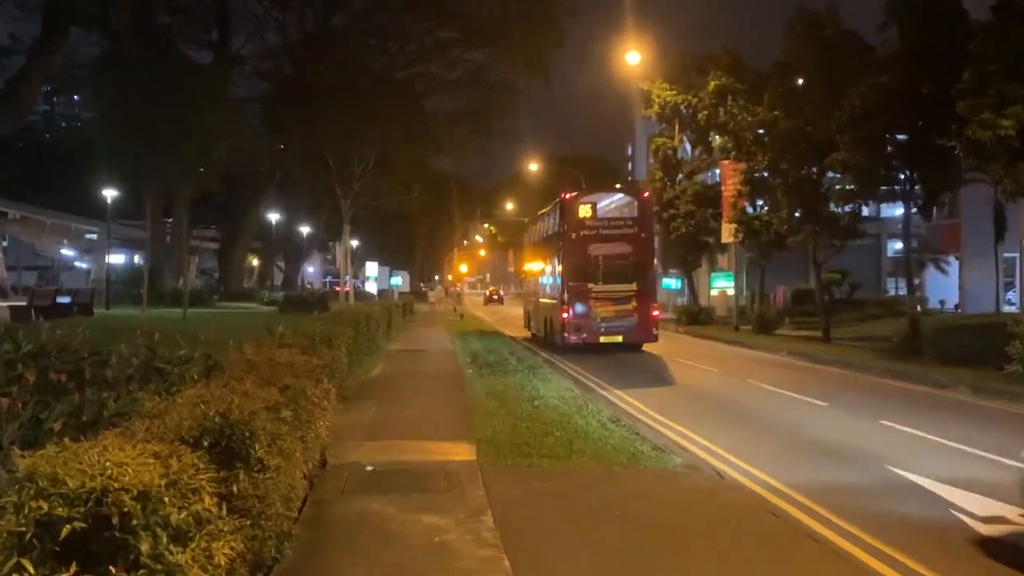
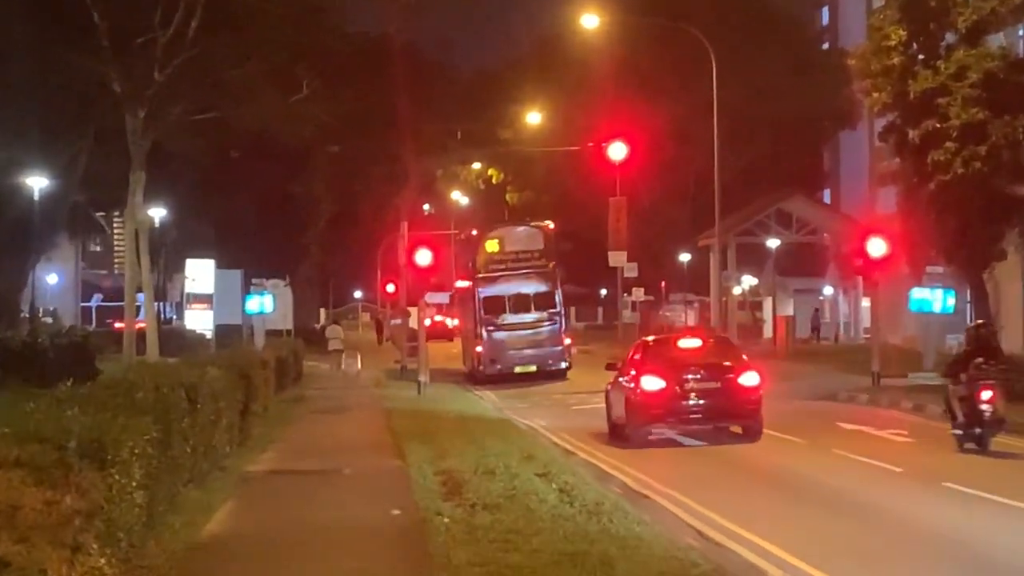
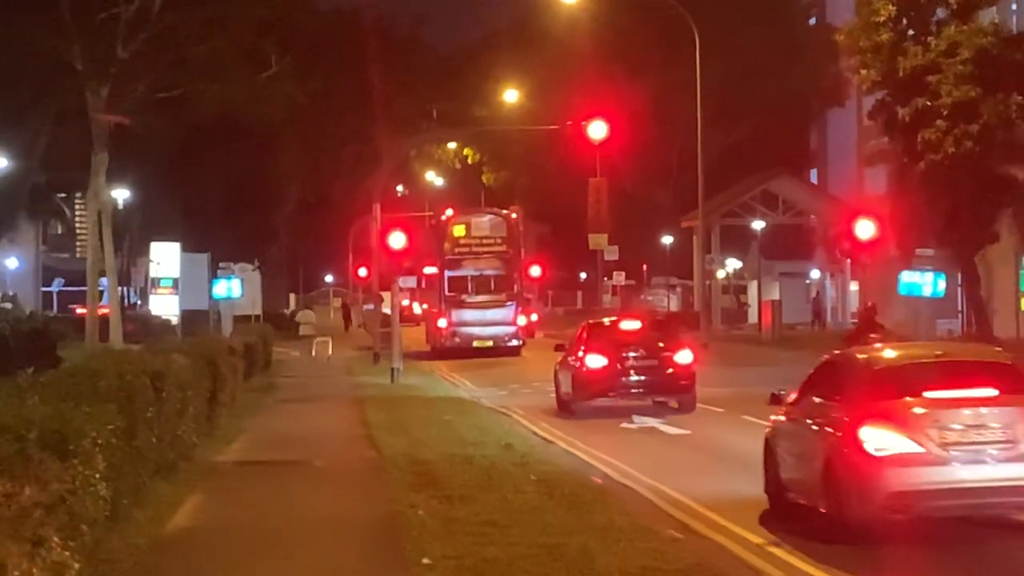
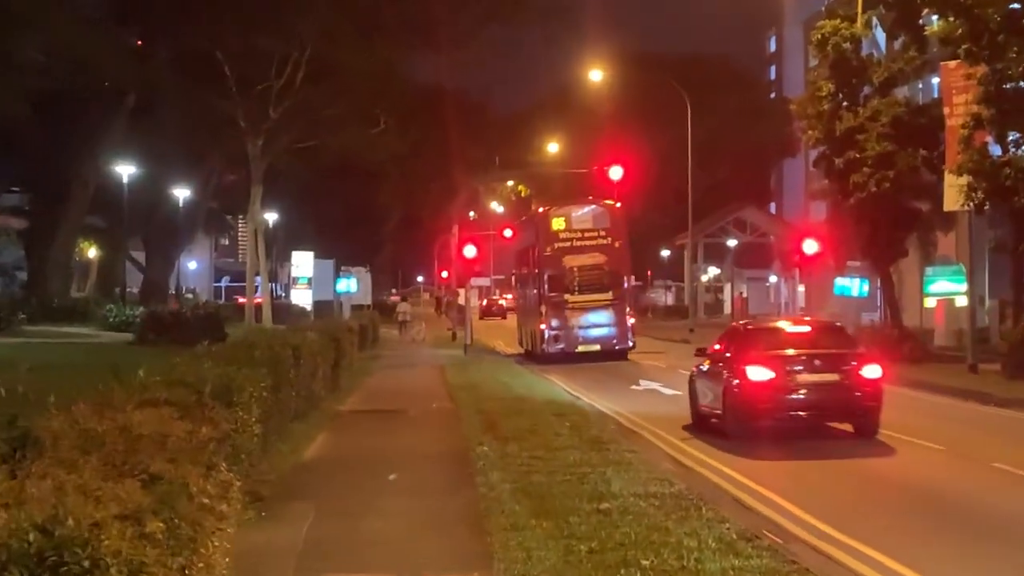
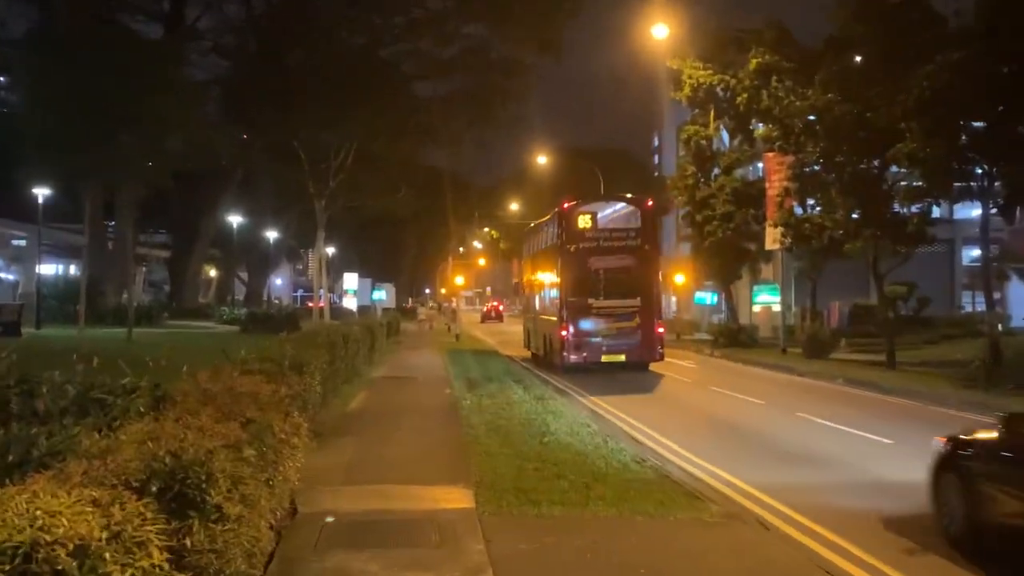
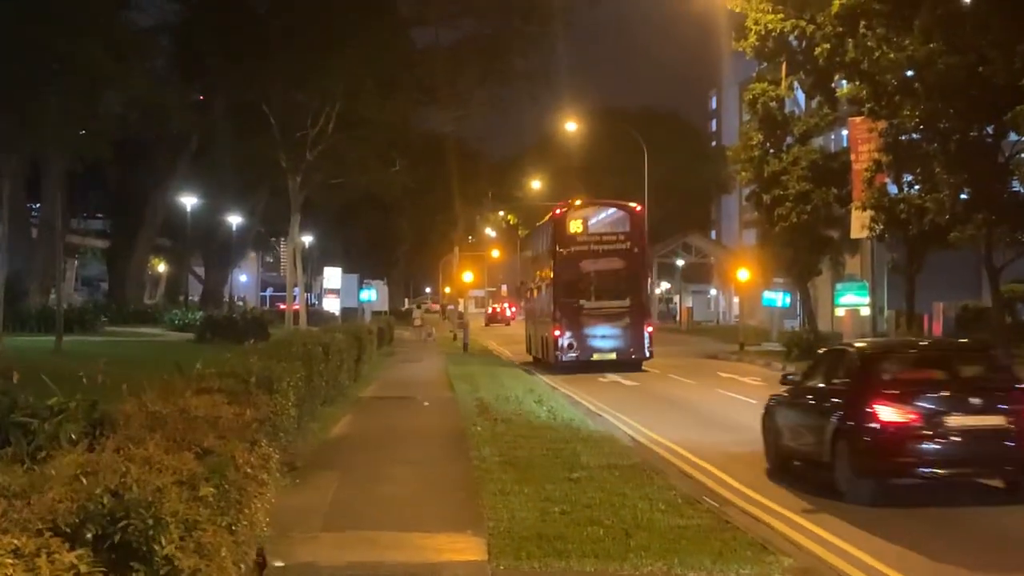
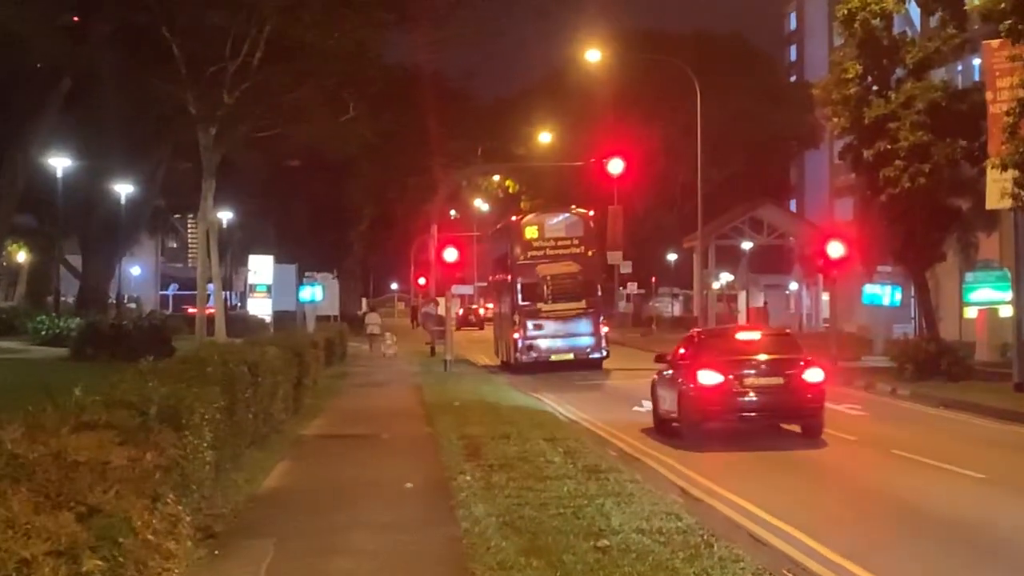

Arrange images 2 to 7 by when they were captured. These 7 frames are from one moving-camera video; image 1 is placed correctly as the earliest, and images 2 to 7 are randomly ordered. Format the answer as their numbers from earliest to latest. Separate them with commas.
5, 6, 4, 7, 2, 3
